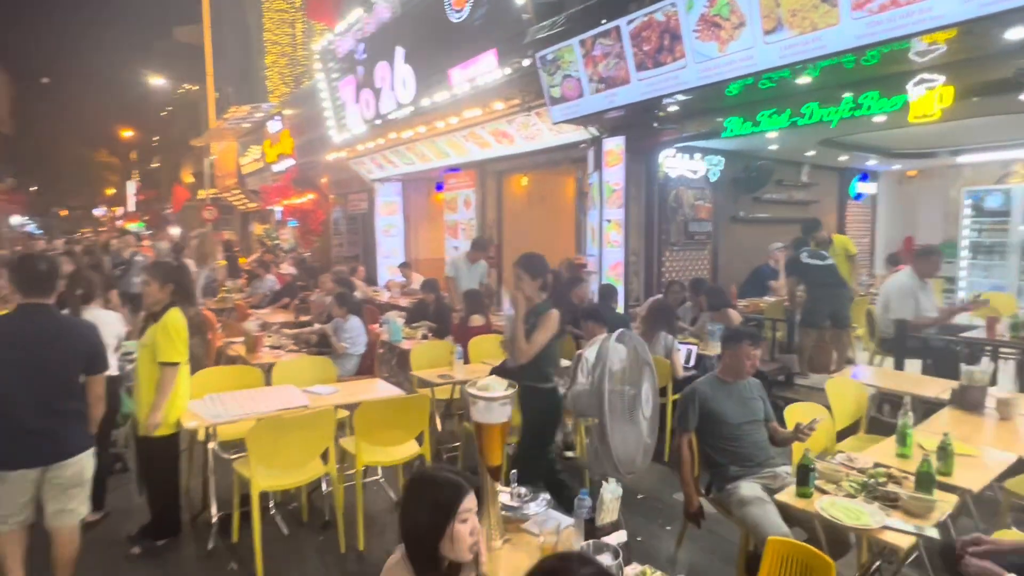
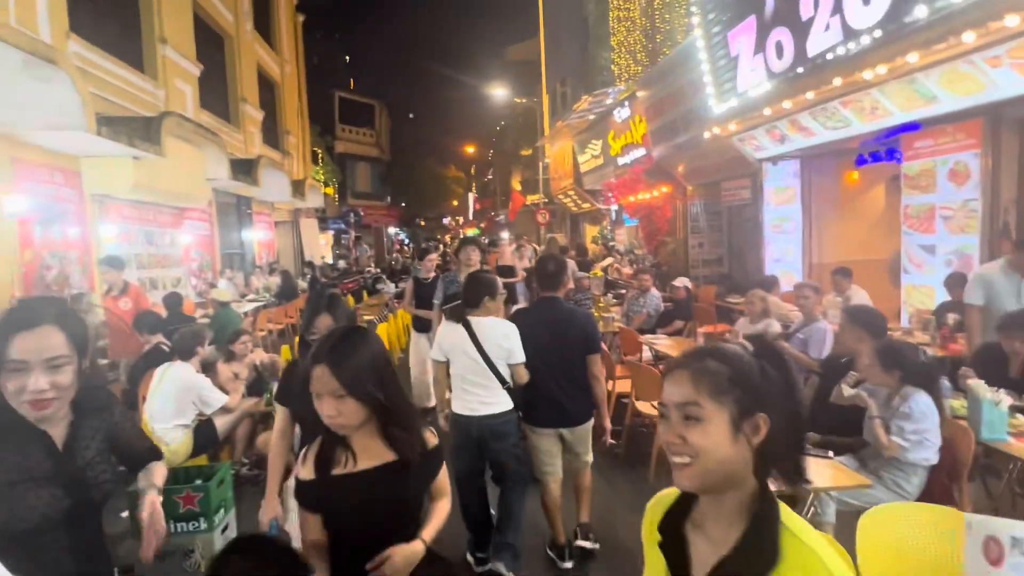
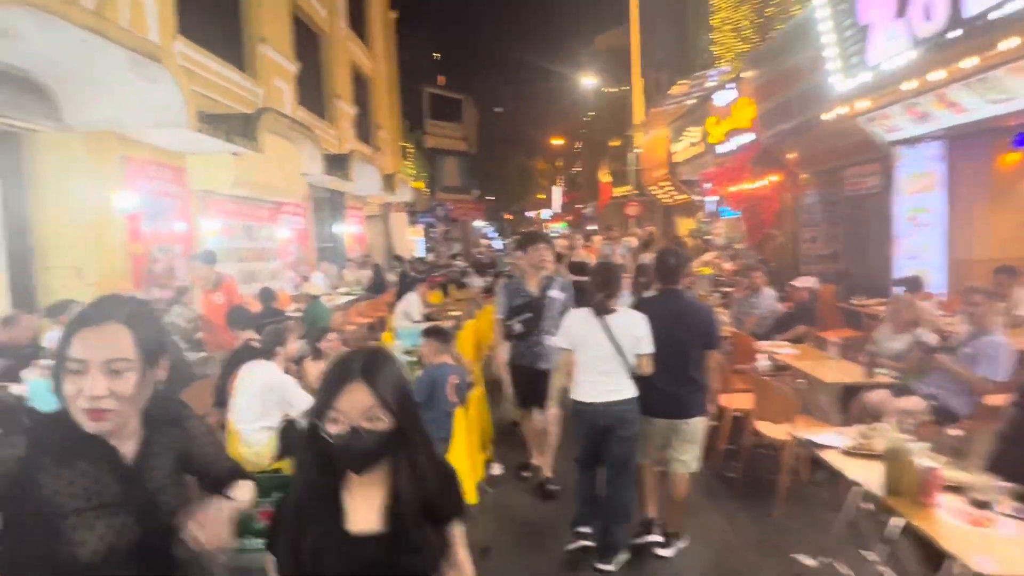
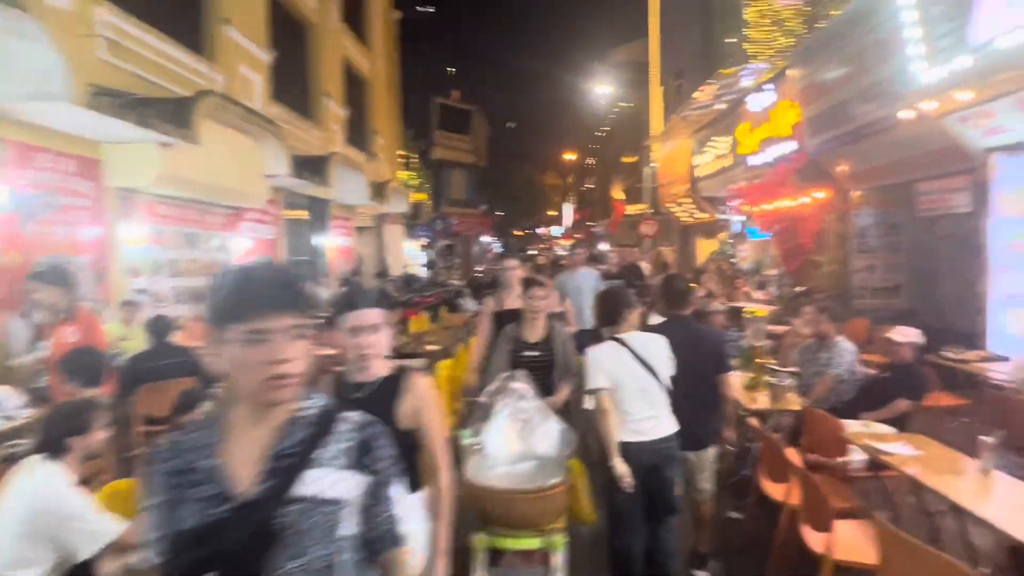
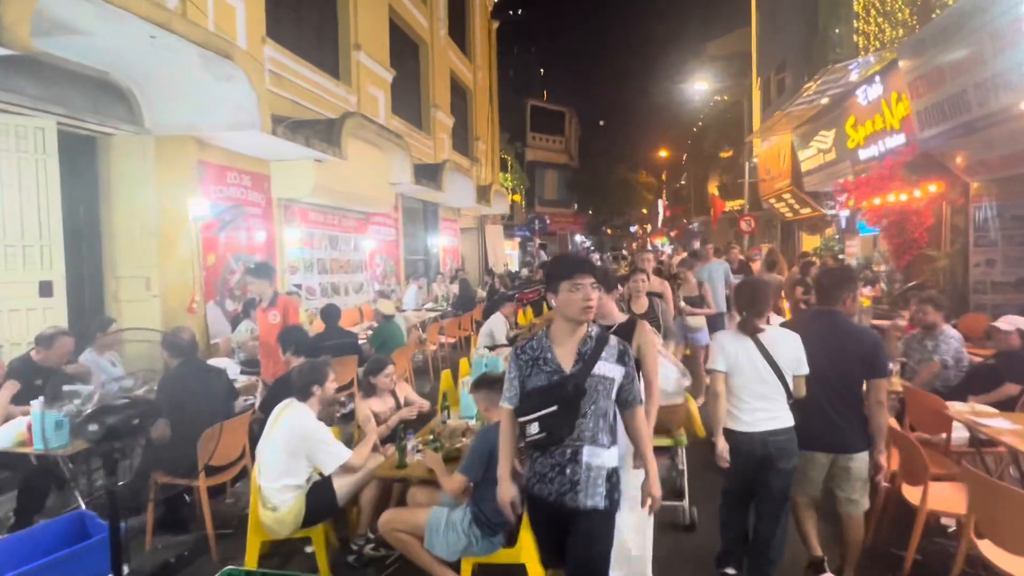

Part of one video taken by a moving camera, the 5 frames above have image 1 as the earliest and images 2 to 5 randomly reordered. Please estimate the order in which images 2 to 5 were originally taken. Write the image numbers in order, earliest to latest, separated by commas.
2, 3, 5, 4
